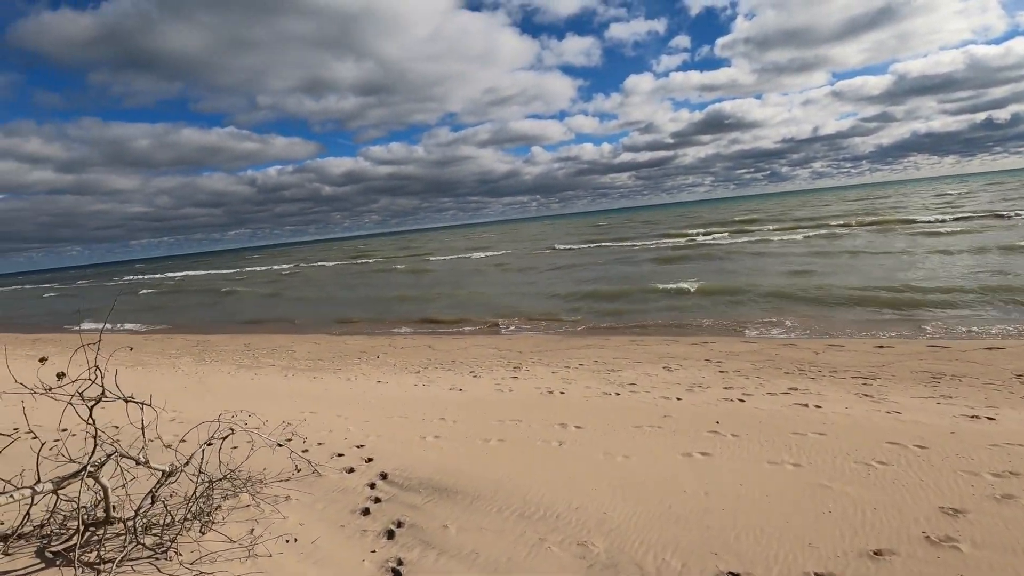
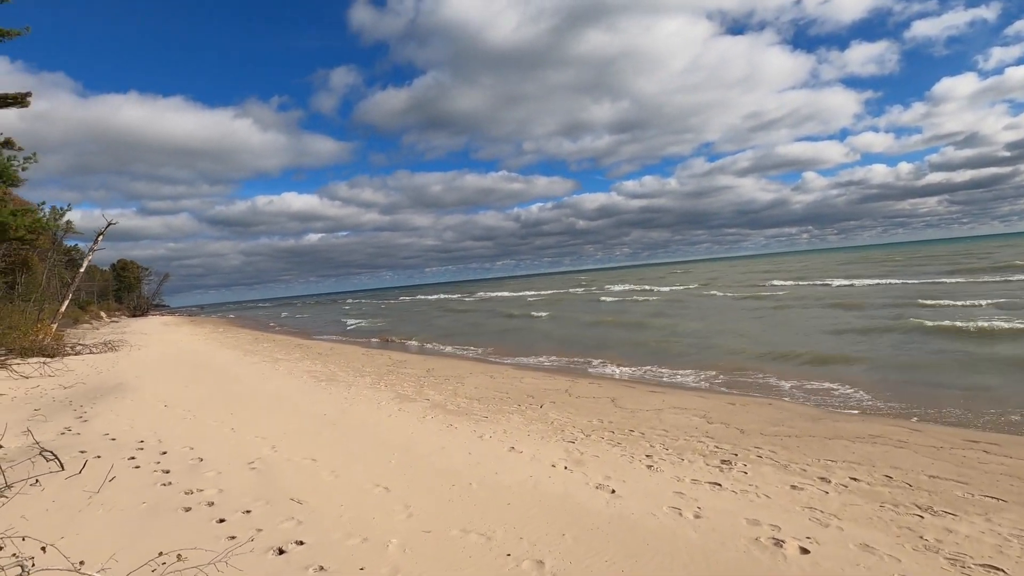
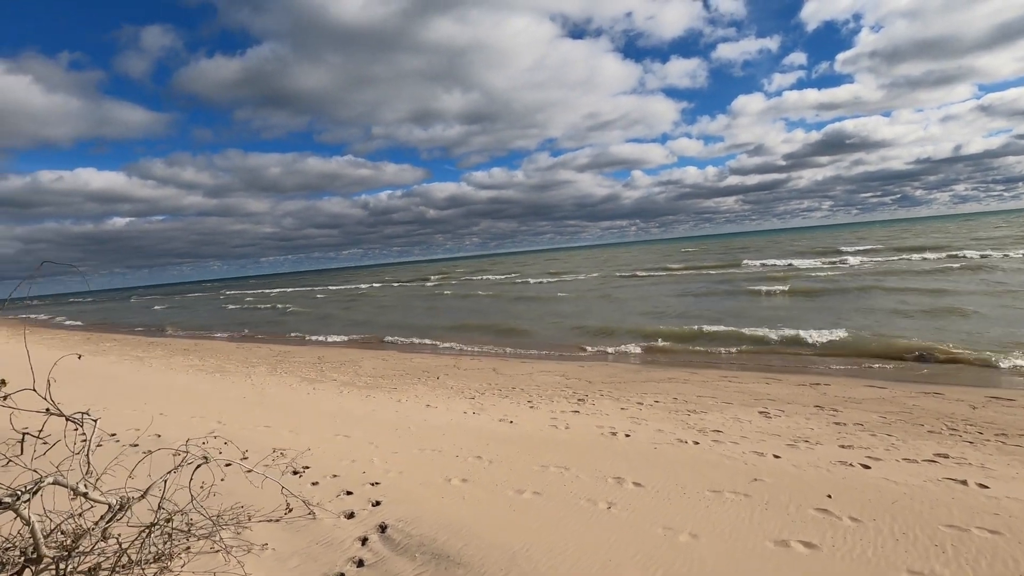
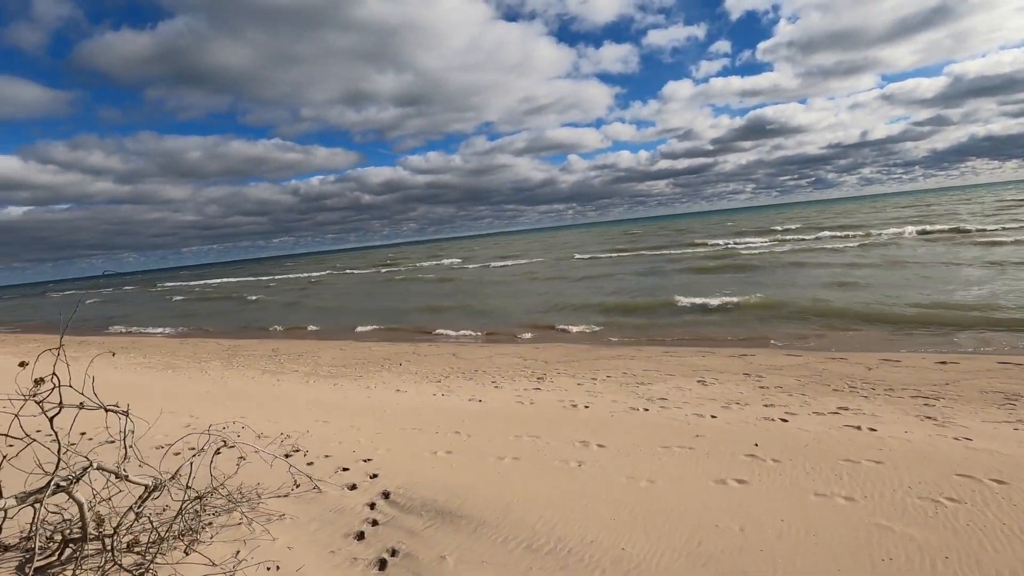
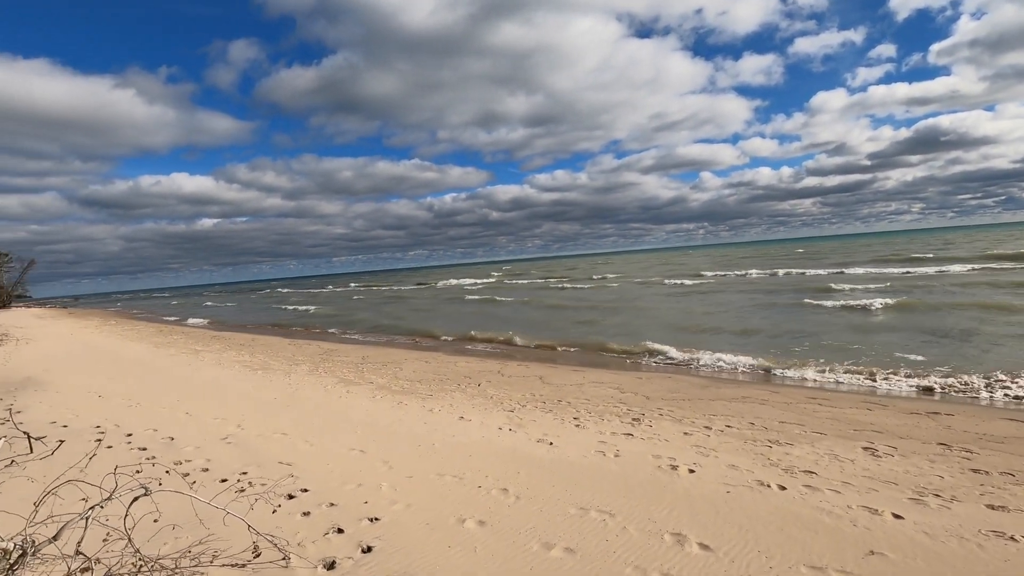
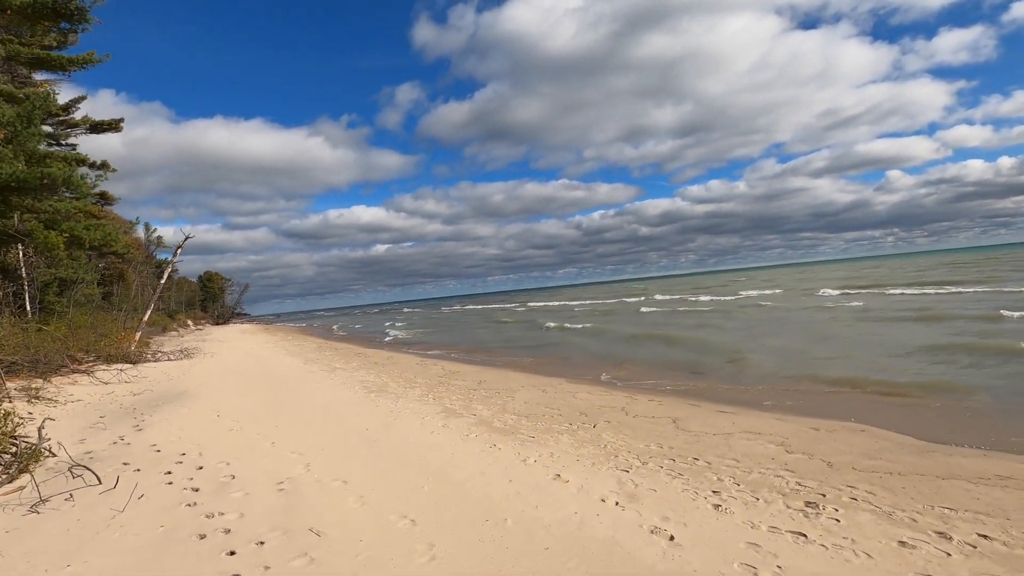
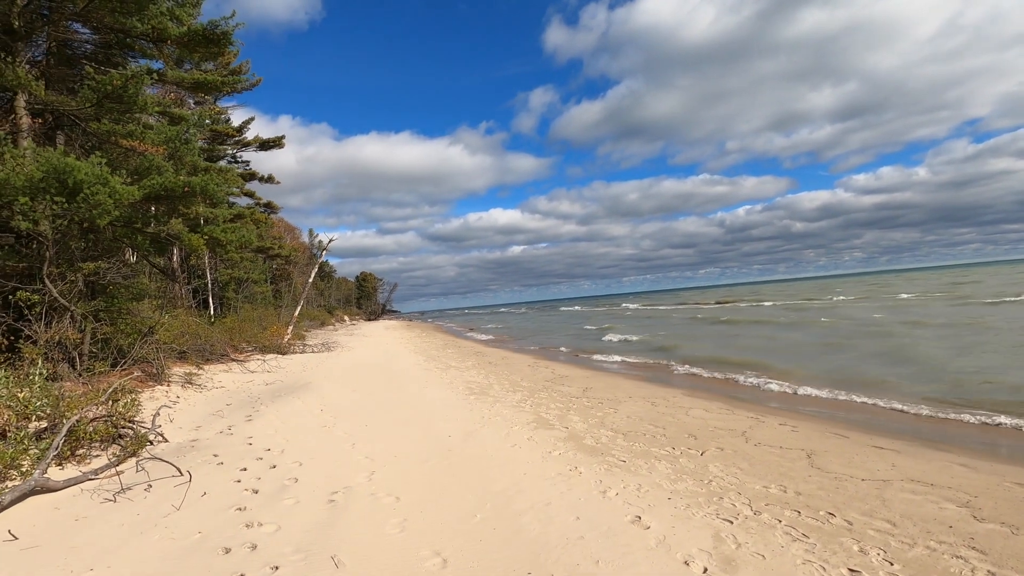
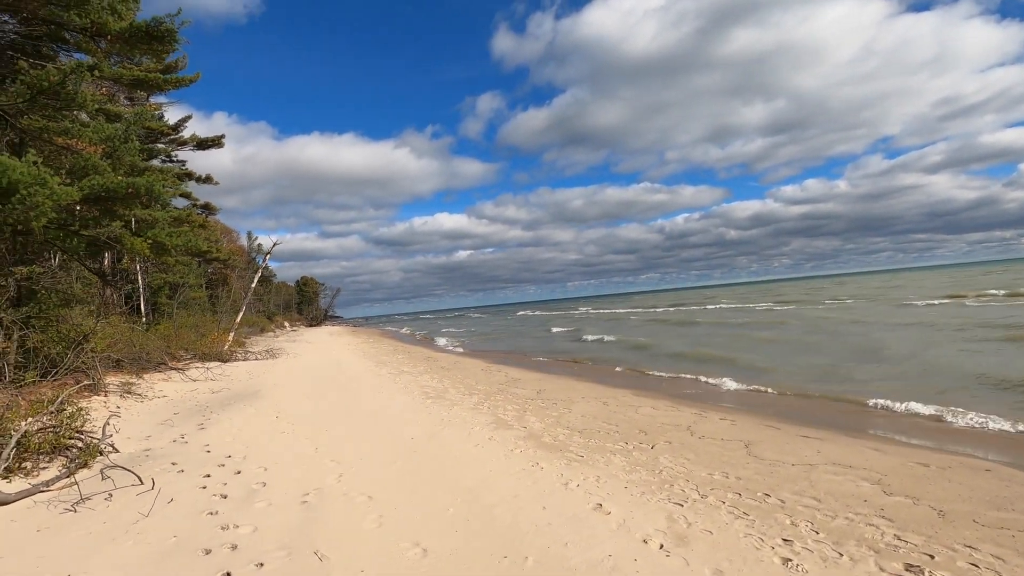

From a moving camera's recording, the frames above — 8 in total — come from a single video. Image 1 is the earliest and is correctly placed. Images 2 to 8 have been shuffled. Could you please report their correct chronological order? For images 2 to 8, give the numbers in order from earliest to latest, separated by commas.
4, 3, 5, 2, 6, 8, 7
